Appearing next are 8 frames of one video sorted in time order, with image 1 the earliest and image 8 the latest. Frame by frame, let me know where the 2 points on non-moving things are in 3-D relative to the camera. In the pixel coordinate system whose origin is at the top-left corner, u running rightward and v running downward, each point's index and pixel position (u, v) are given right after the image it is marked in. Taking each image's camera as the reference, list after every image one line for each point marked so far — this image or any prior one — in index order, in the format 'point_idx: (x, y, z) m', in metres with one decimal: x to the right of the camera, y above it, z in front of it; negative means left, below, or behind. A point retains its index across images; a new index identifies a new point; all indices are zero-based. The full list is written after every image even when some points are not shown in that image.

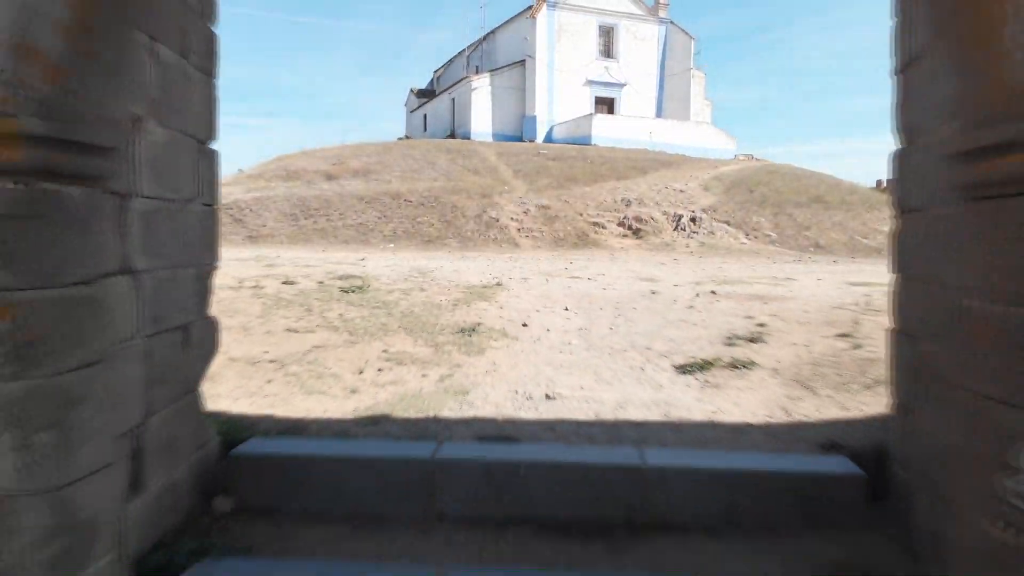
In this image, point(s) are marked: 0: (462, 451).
0: (-0.1, -0.3, +1.4) m
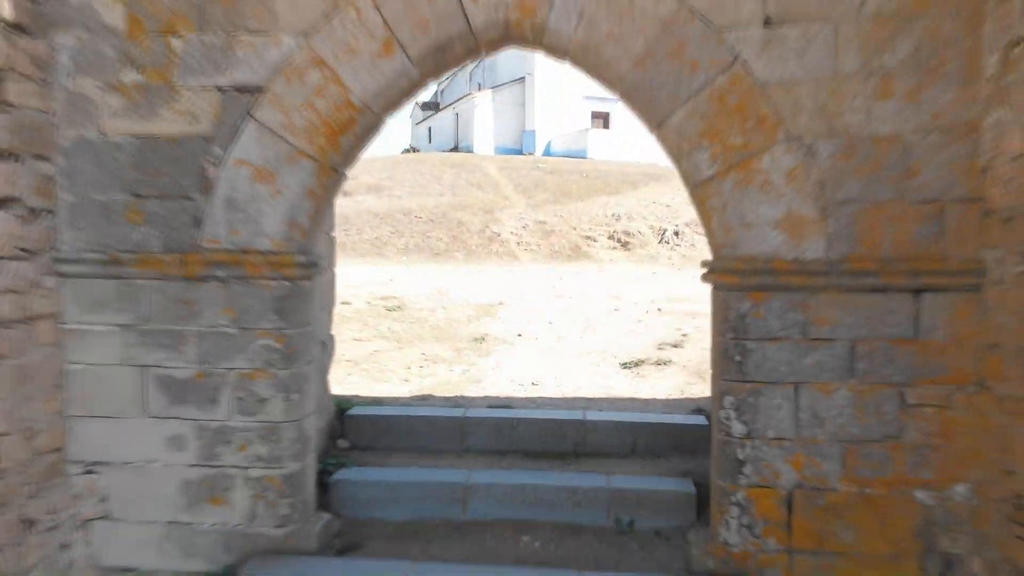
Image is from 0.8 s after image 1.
0: (-0.1, -0.4, +2.3) m
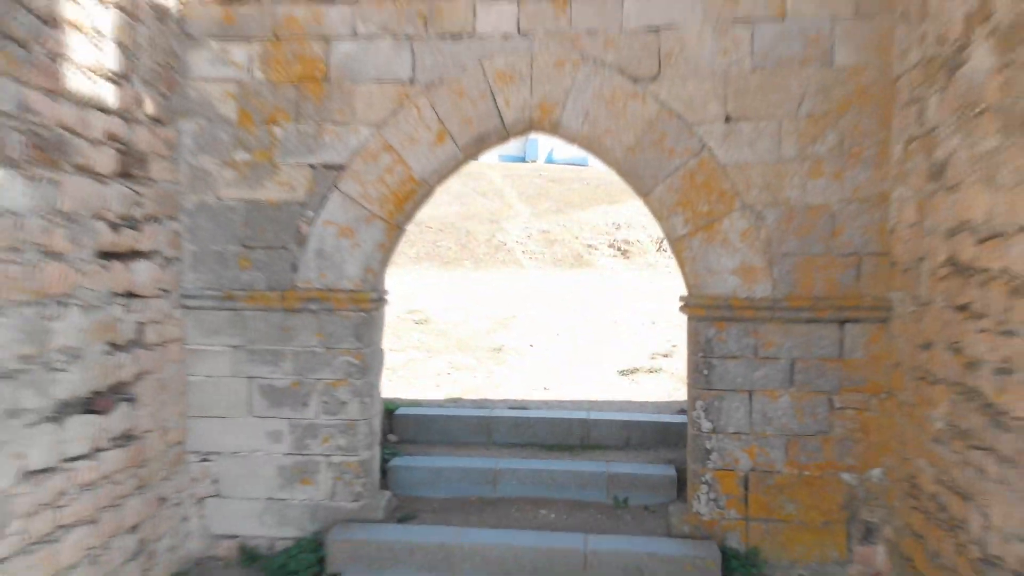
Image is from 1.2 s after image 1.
0: (0.0, -0.5, +2.8) m
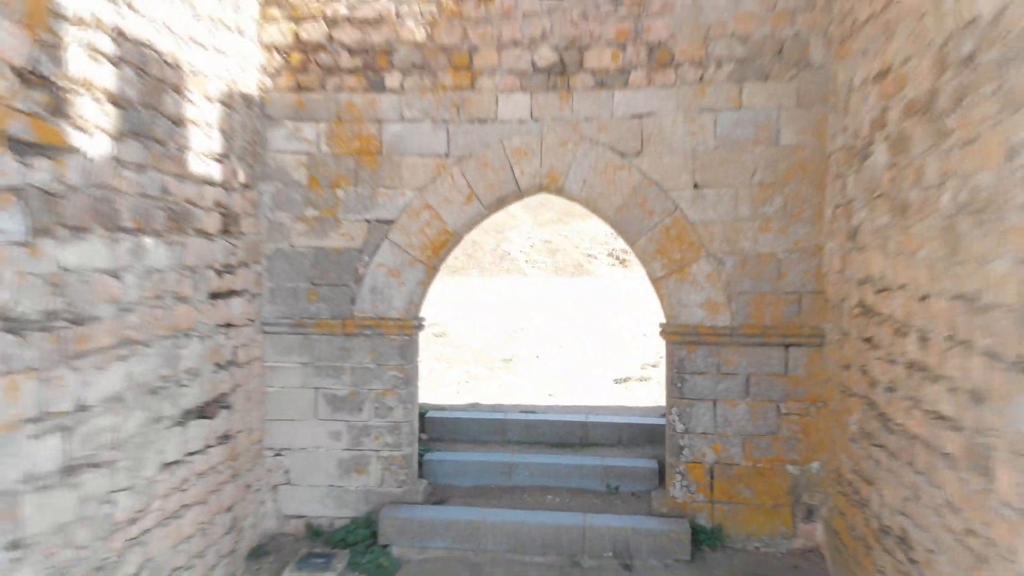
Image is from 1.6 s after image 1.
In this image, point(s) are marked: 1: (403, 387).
0: (0.0, -0.6, +3.3) m
1: (-0.4, -0.4, +2.7) m
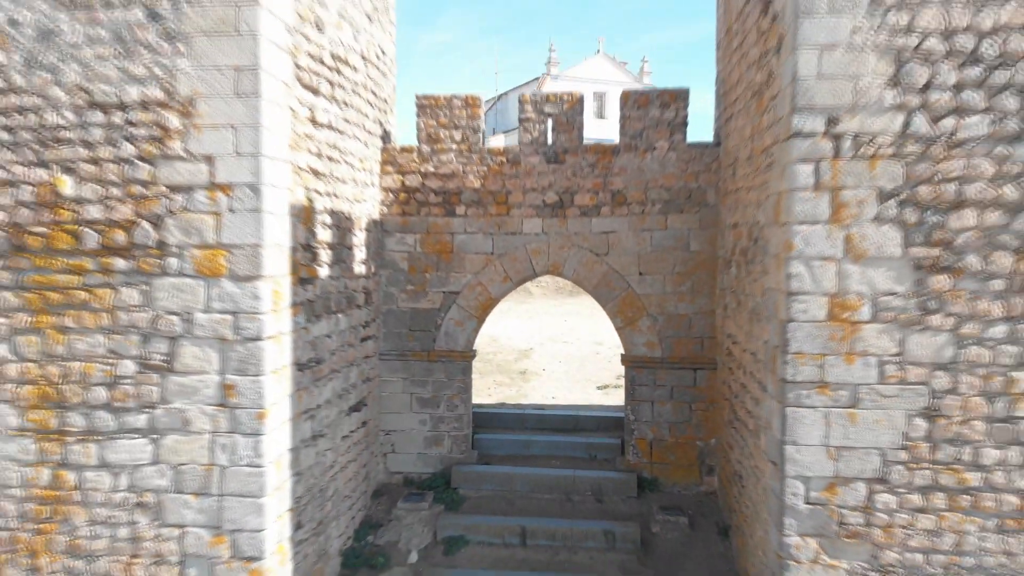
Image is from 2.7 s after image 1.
0: (+0.1, -0.9, +5.1) m
1: (-0.3, -0.6, +4.5) m
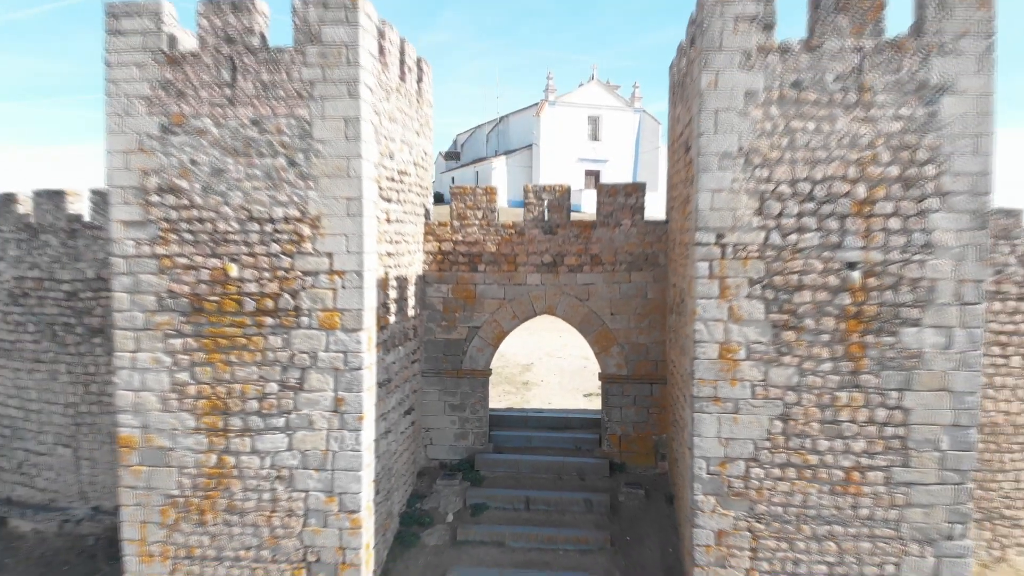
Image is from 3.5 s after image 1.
0: (+0.2, -1.2, +6.9) m
1: (-0.2, -0.9, +6.2) m
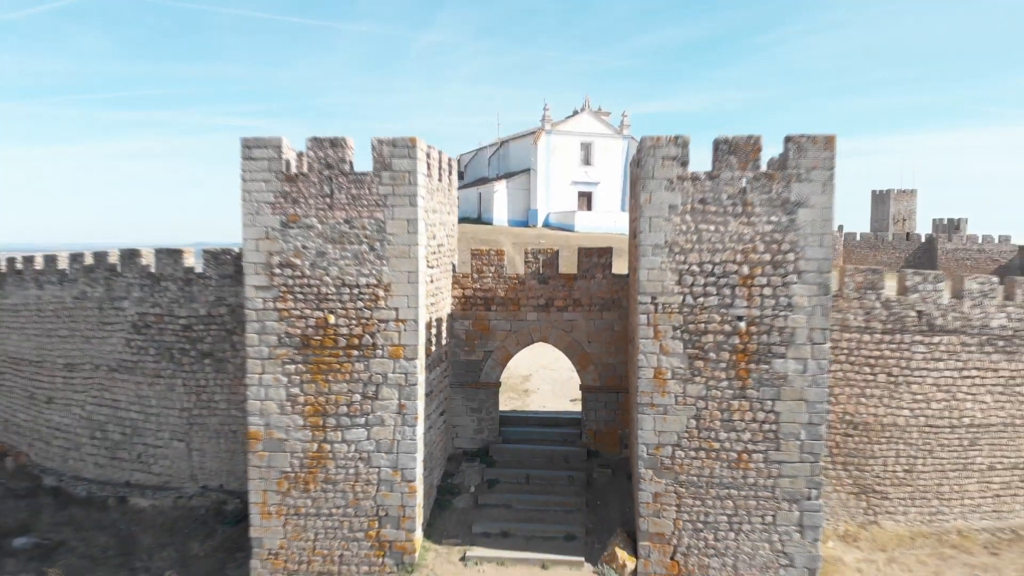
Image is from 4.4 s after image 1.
0: (+0.2, -1.6, +9.3) m
1: (-0.2, -1.4, +8.6) m
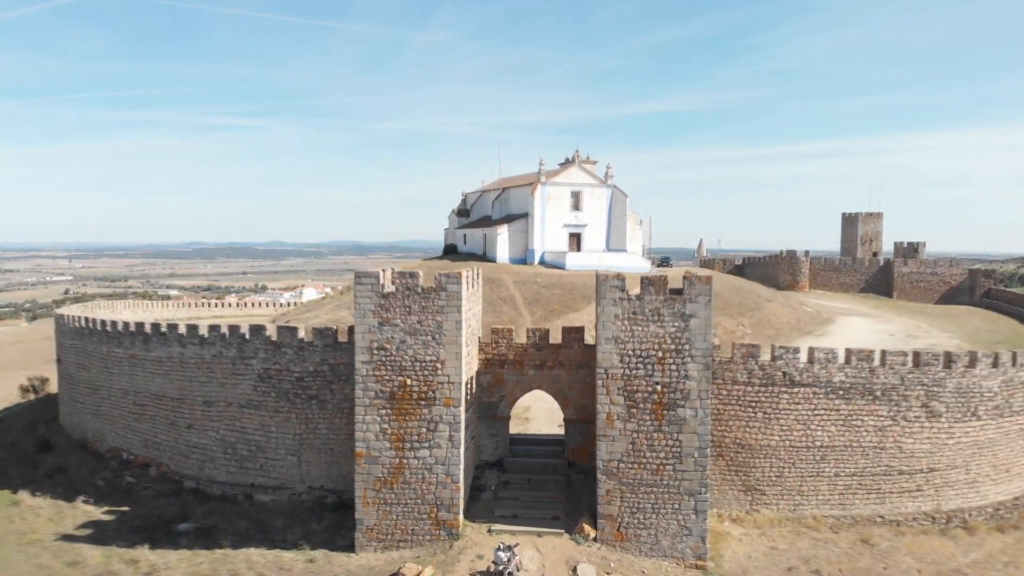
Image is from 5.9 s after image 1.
0: (+0.3, -2.8, +13.9) m
1: (-0.1, -2.6, +13.3) m
